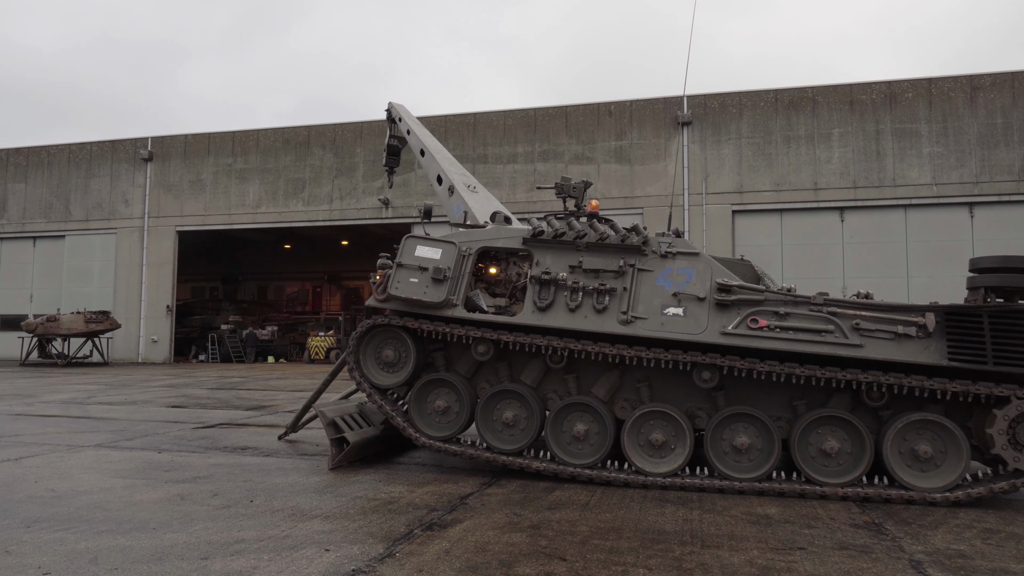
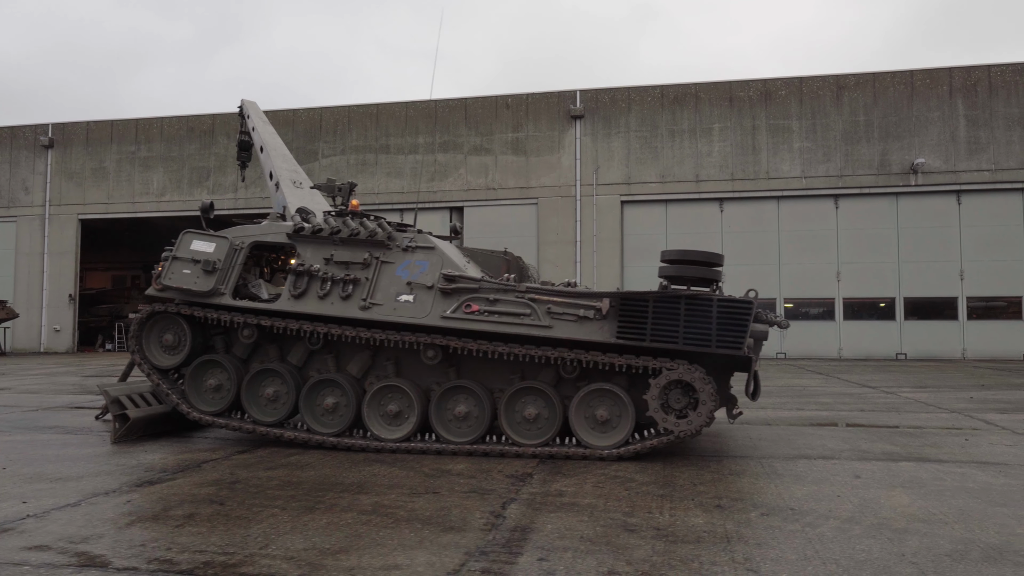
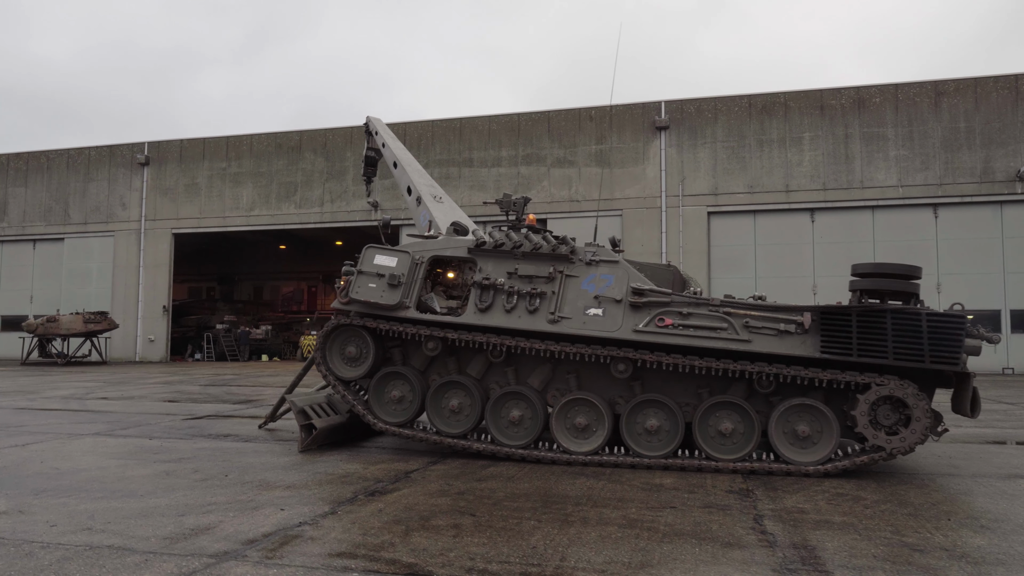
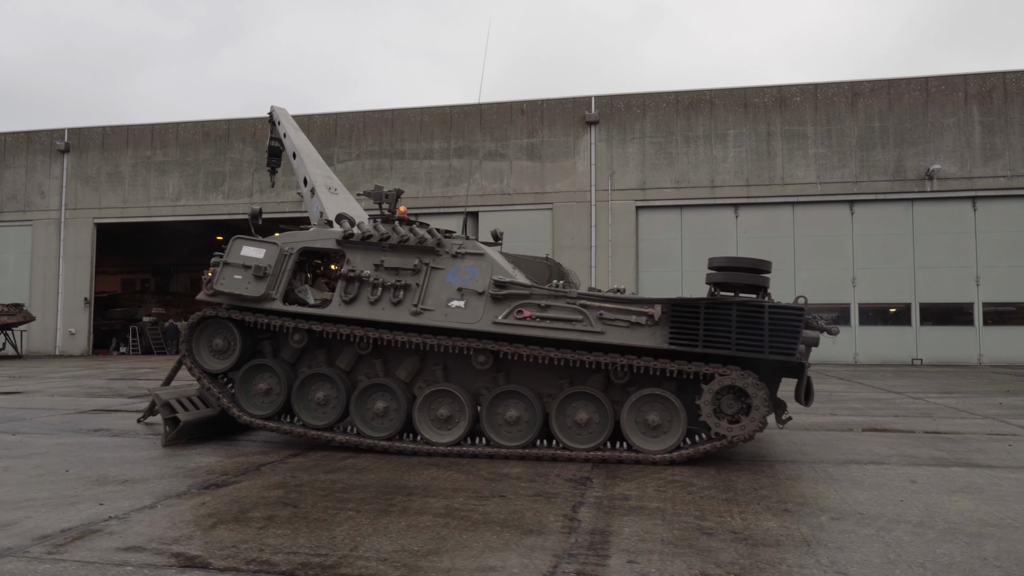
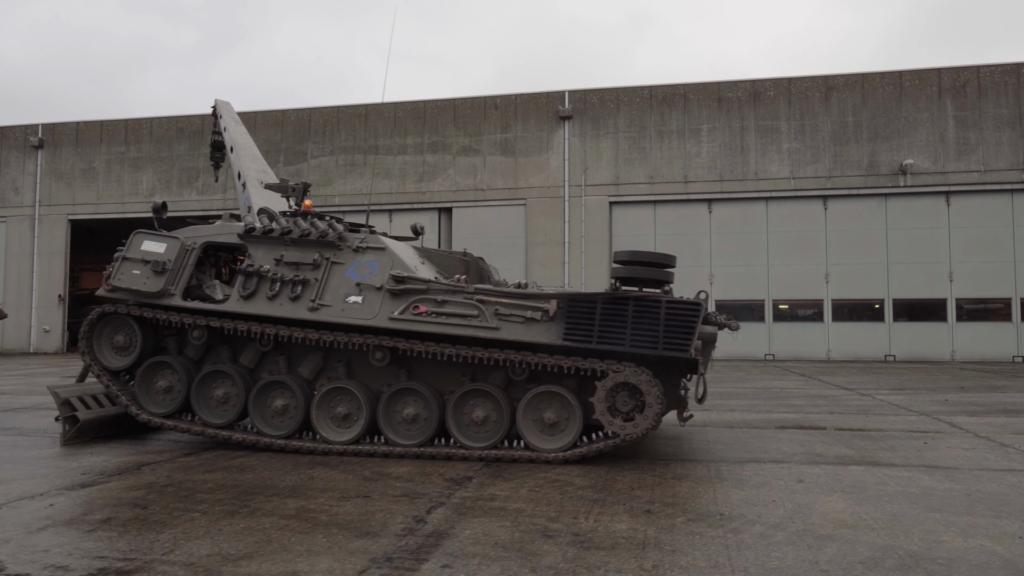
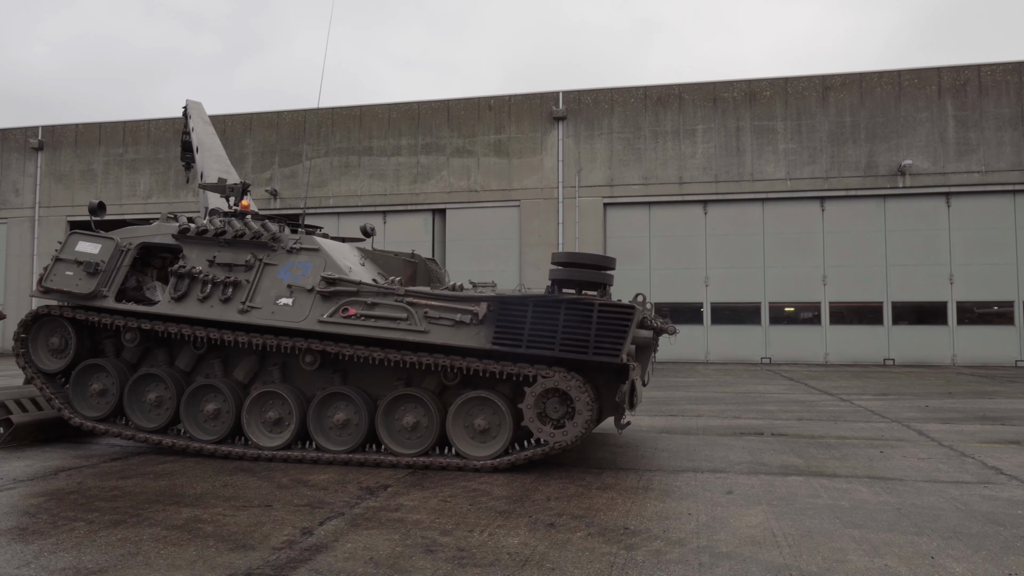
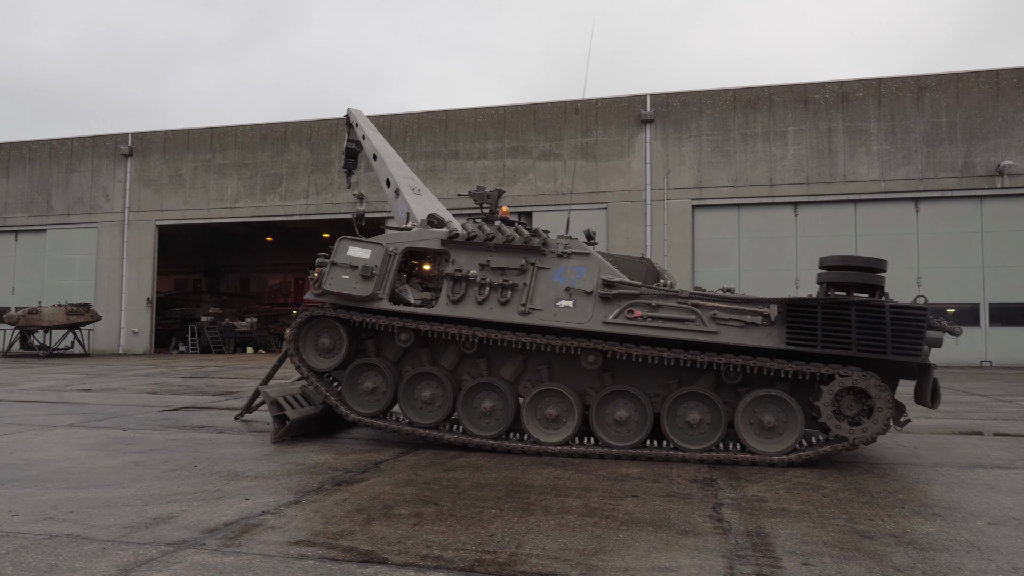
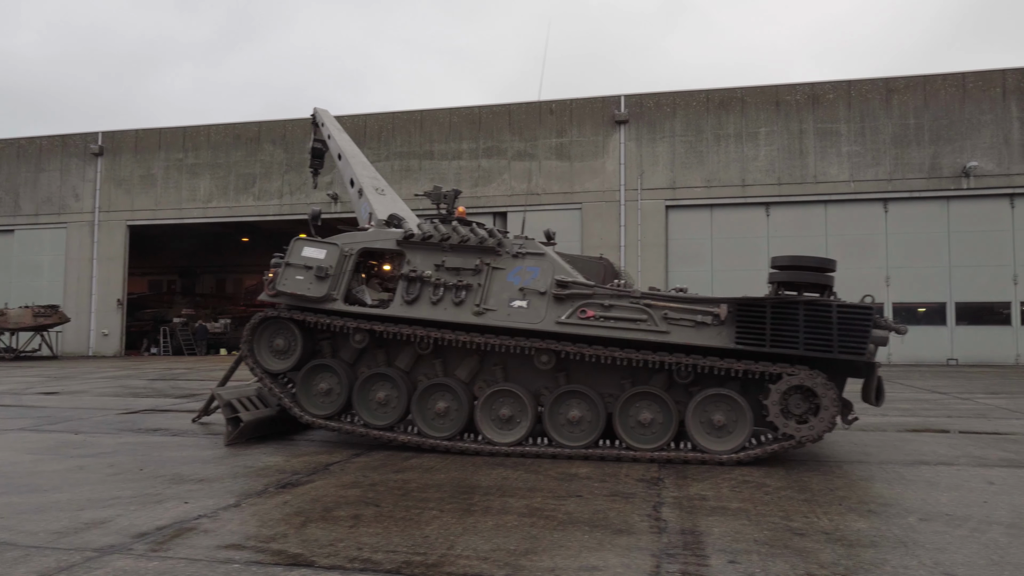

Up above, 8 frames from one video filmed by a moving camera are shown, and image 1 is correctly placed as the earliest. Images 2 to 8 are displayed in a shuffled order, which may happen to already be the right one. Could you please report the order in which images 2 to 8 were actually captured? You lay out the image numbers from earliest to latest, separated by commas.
3, 7, 8, 4, 2, 5, 6
